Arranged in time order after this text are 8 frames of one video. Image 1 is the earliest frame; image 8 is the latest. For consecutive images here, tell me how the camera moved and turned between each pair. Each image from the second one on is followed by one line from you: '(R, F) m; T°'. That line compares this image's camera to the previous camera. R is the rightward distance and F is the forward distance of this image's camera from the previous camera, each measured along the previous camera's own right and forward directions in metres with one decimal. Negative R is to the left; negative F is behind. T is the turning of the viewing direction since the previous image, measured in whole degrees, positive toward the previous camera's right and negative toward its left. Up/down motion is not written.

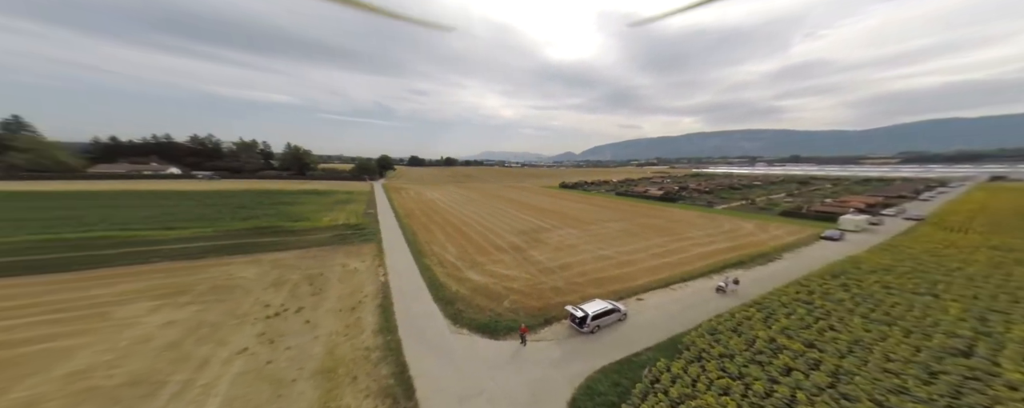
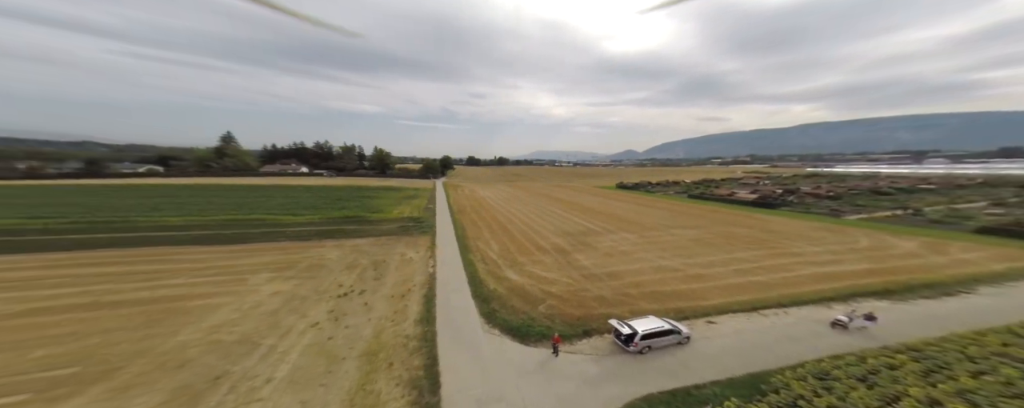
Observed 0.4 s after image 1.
(+0.9, +0.3) m; -13°
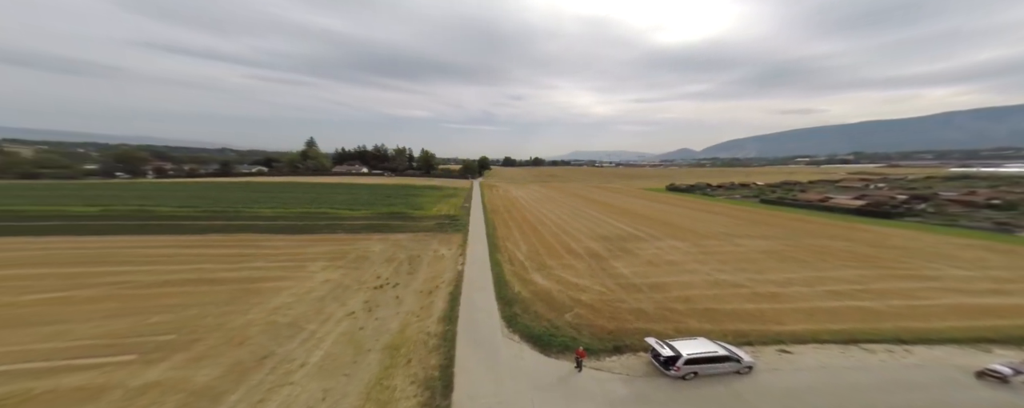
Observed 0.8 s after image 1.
(+0.7, +0.4) m; -9°
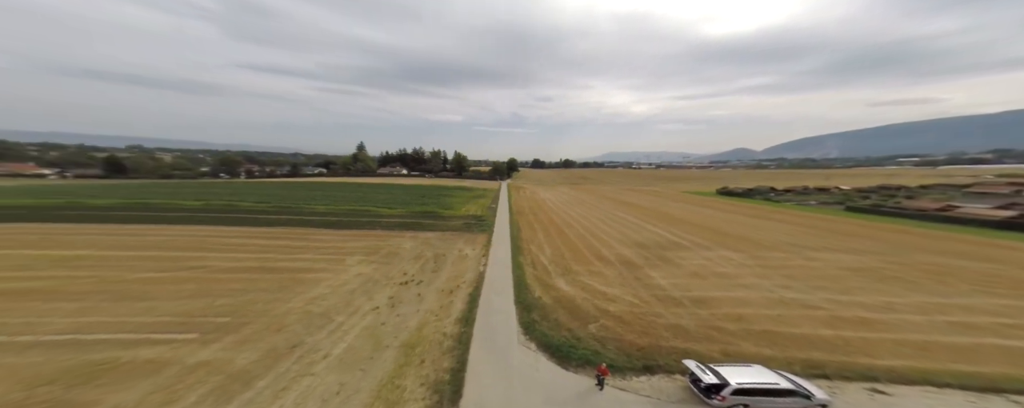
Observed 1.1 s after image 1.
(+0.6, +0.4) m; -7°
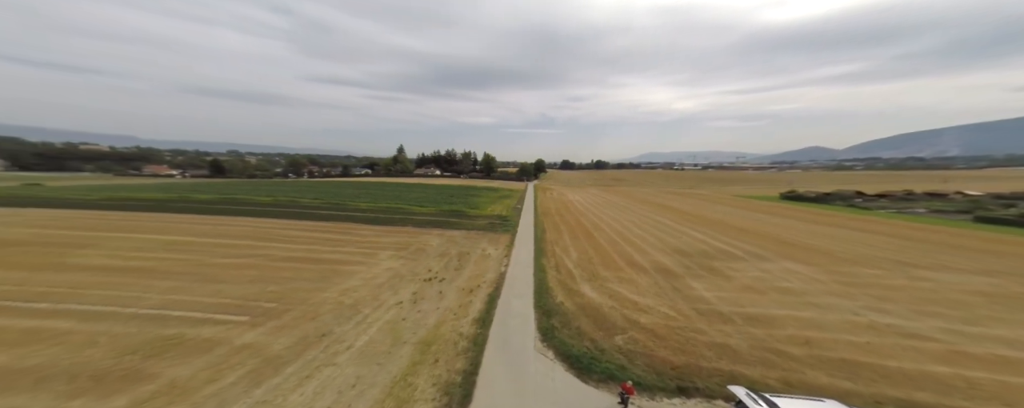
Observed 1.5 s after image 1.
(+0.5, +0.3) m; -7°
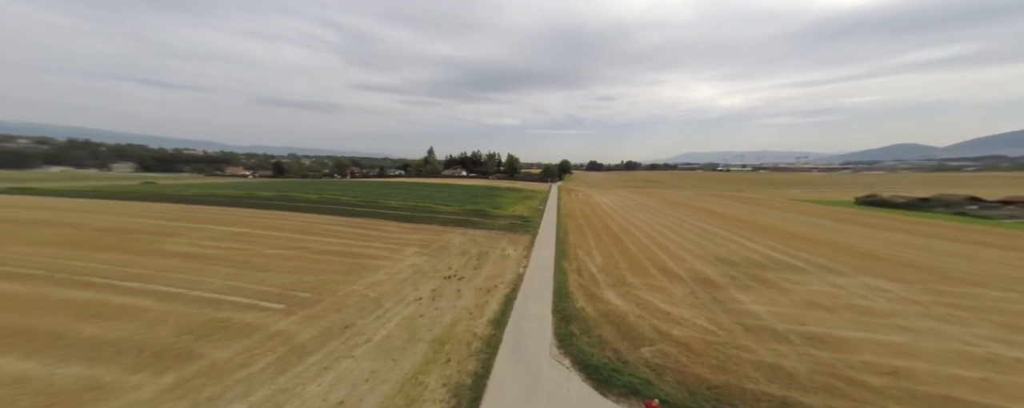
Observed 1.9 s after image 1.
(+0.4, +0.3) m; -6°
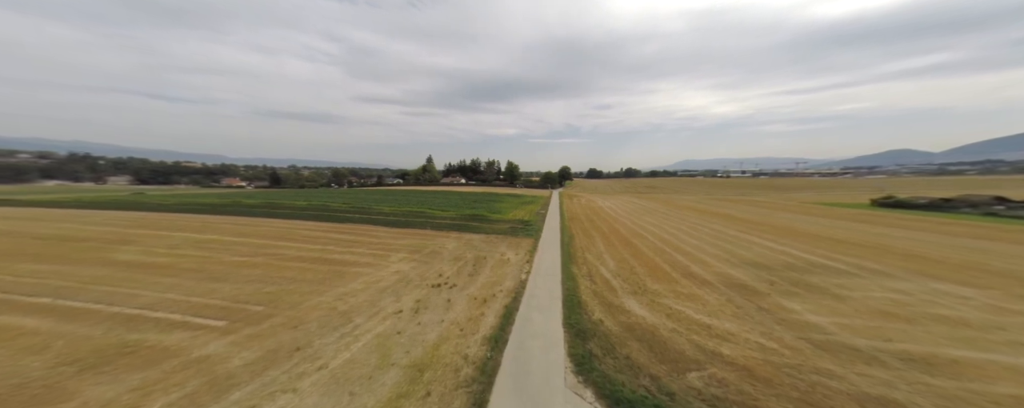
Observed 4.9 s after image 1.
(-0.1, +1.9) m; +1°
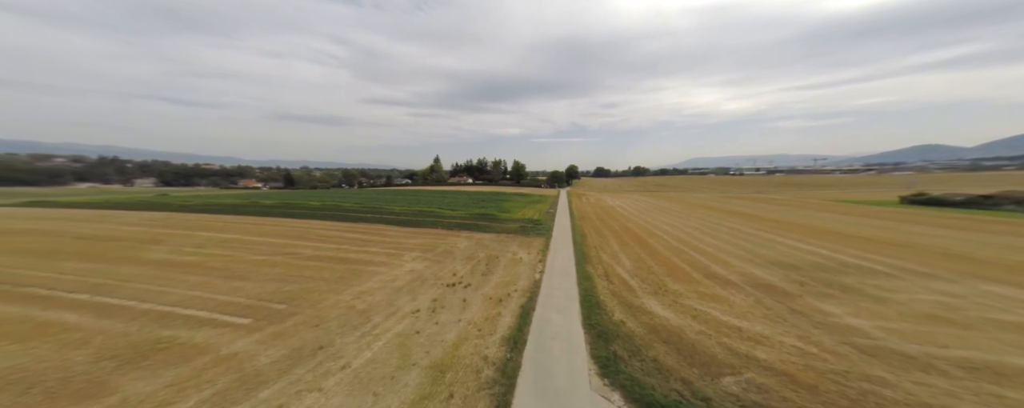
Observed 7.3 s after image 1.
(-0.3, +0.1) m; -2°
